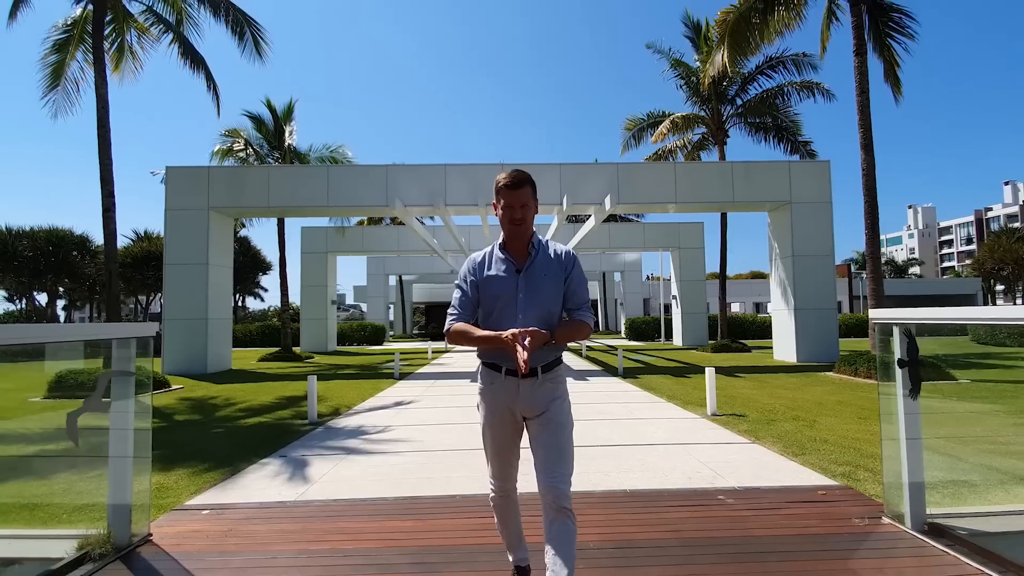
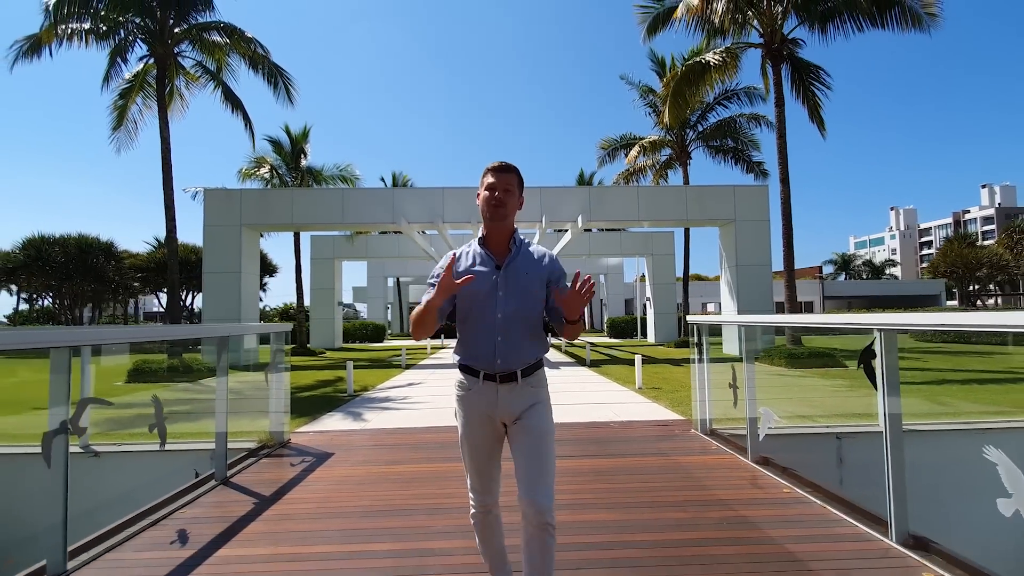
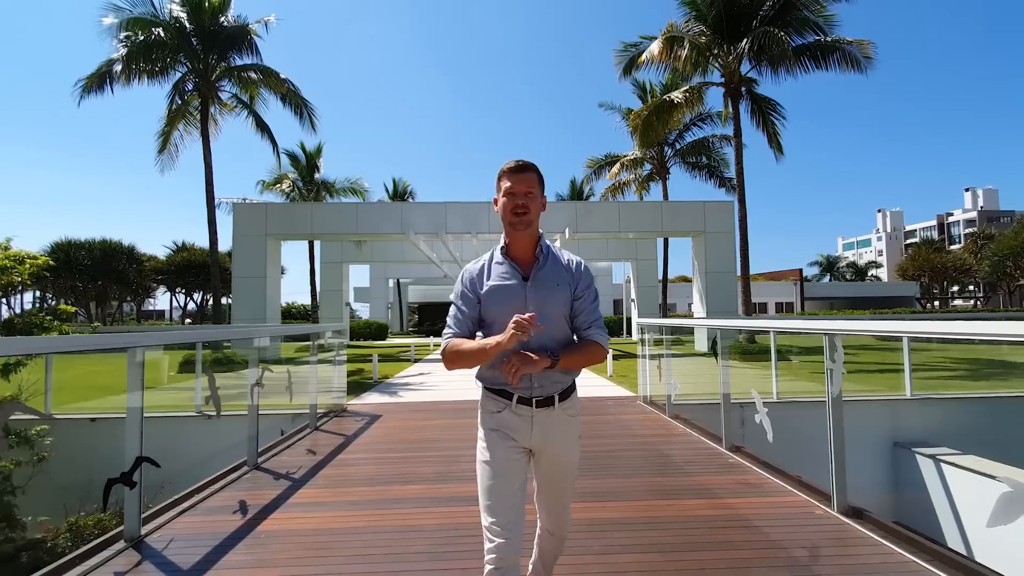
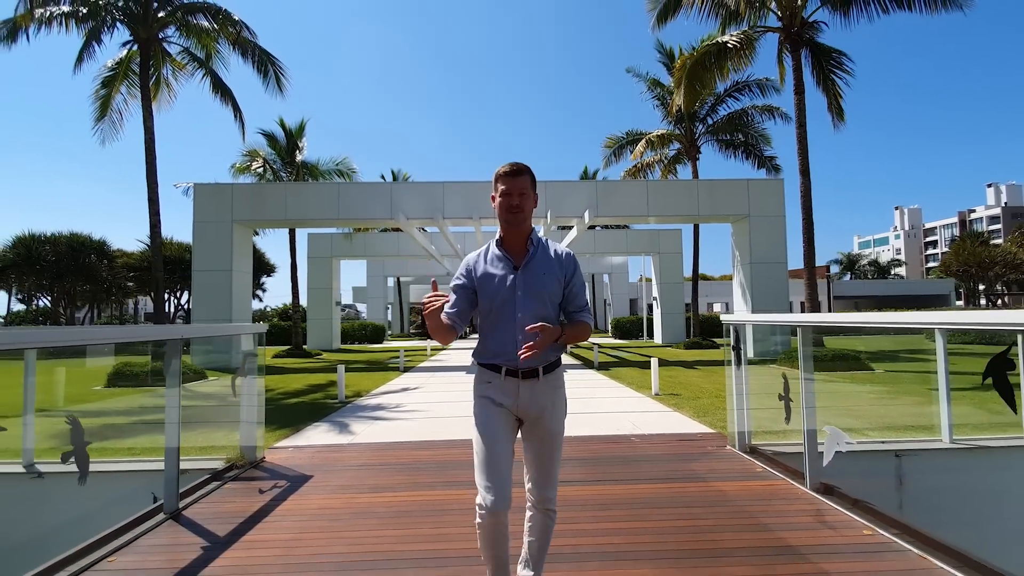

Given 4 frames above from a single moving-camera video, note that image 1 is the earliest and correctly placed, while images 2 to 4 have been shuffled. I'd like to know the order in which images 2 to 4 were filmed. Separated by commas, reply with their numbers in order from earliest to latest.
4, 2, 3
